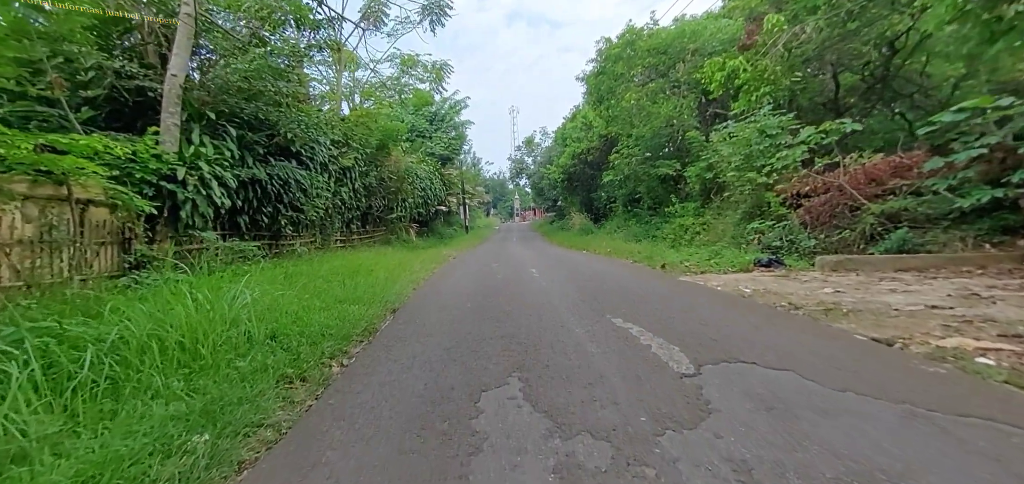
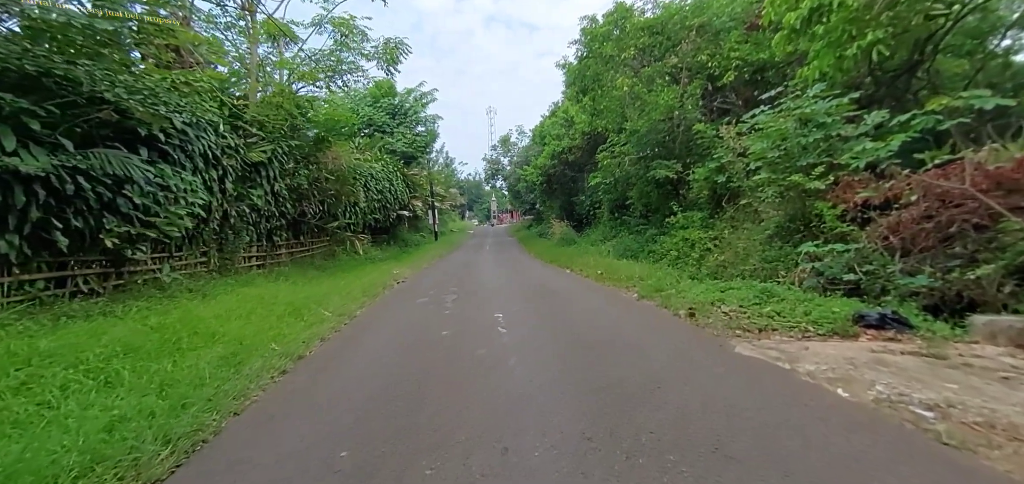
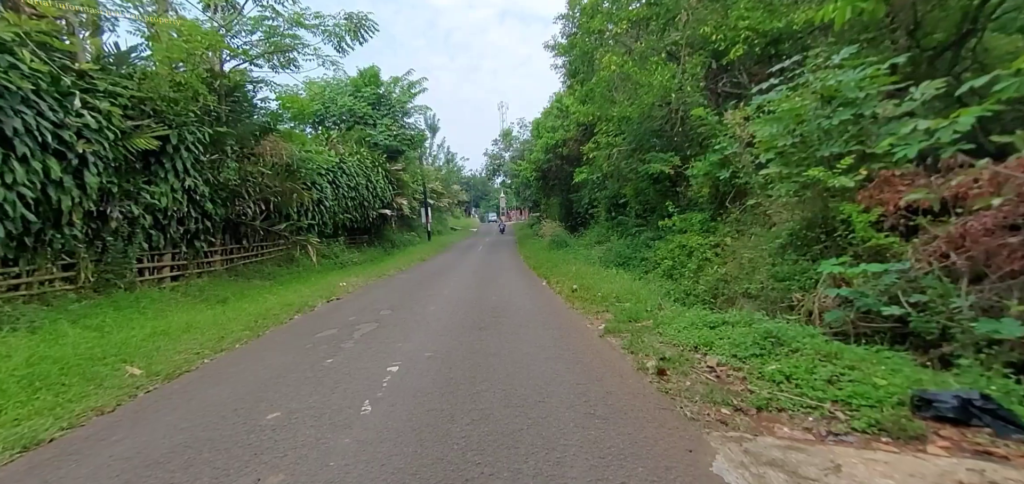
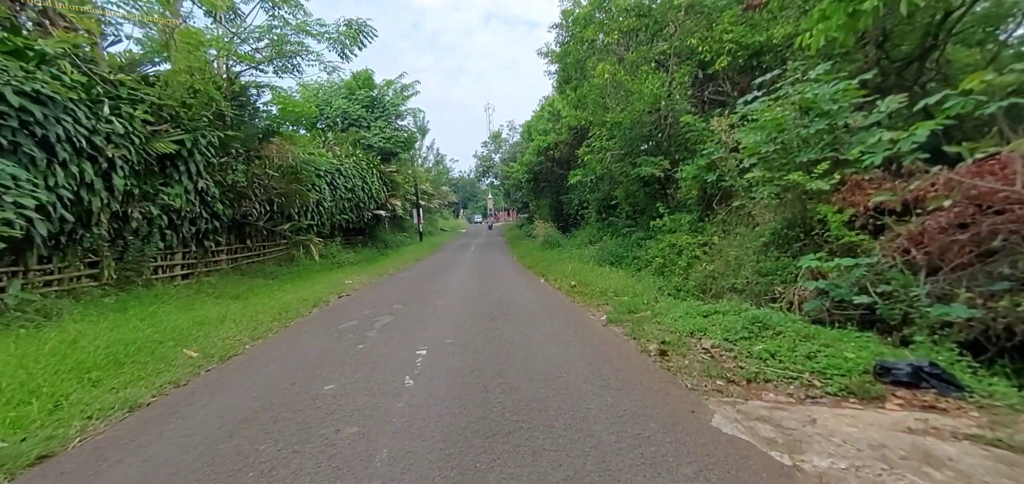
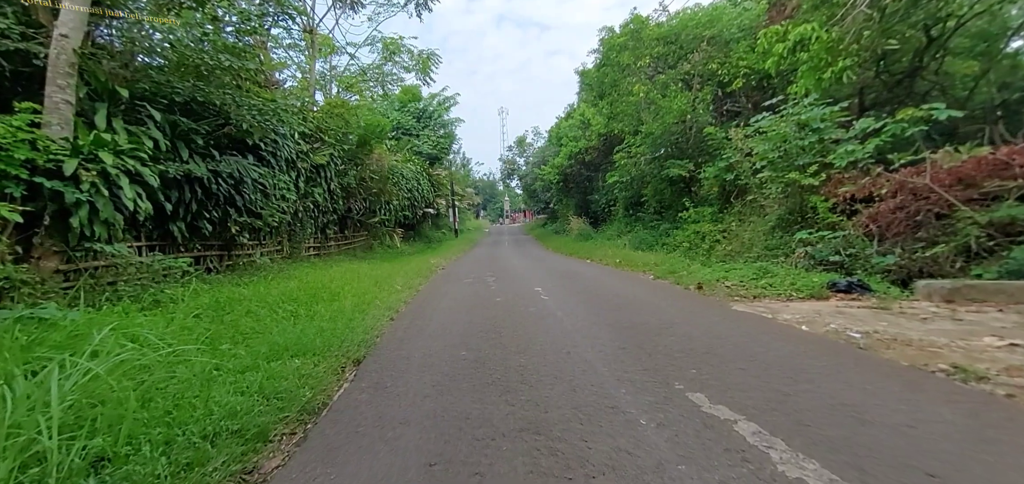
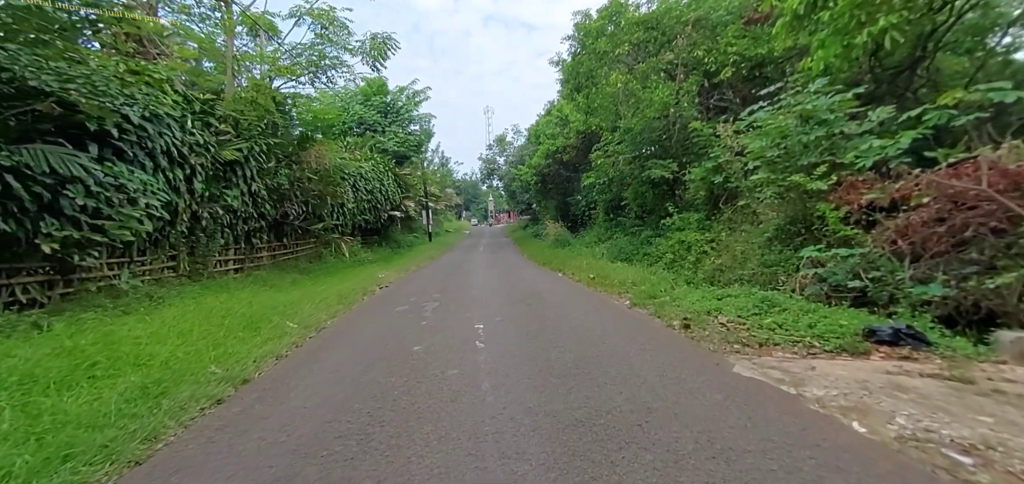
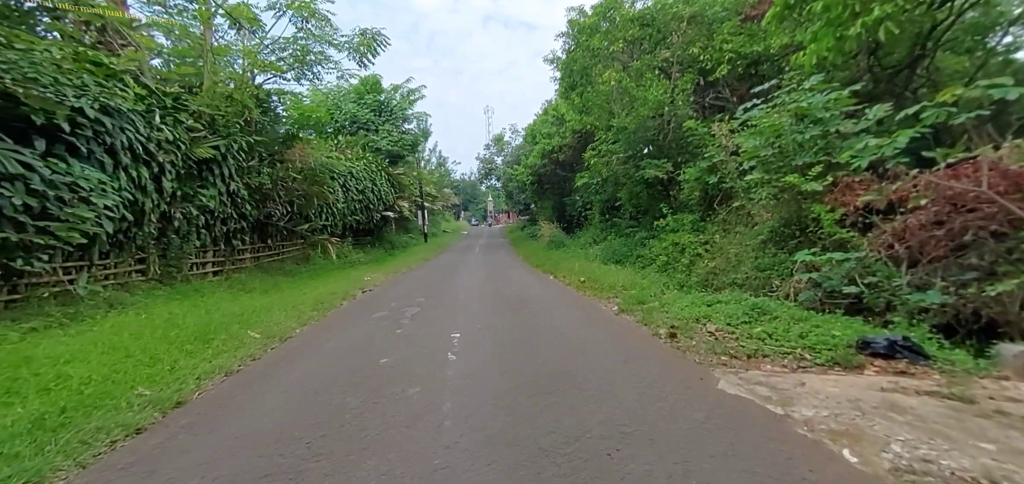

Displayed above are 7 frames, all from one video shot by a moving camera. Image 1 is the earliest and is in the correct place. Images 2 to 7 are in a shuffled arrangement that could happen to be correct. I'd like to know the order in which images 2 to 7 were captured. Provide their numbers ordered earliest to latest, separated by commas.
5, 2, 6, 7, 4, 3
